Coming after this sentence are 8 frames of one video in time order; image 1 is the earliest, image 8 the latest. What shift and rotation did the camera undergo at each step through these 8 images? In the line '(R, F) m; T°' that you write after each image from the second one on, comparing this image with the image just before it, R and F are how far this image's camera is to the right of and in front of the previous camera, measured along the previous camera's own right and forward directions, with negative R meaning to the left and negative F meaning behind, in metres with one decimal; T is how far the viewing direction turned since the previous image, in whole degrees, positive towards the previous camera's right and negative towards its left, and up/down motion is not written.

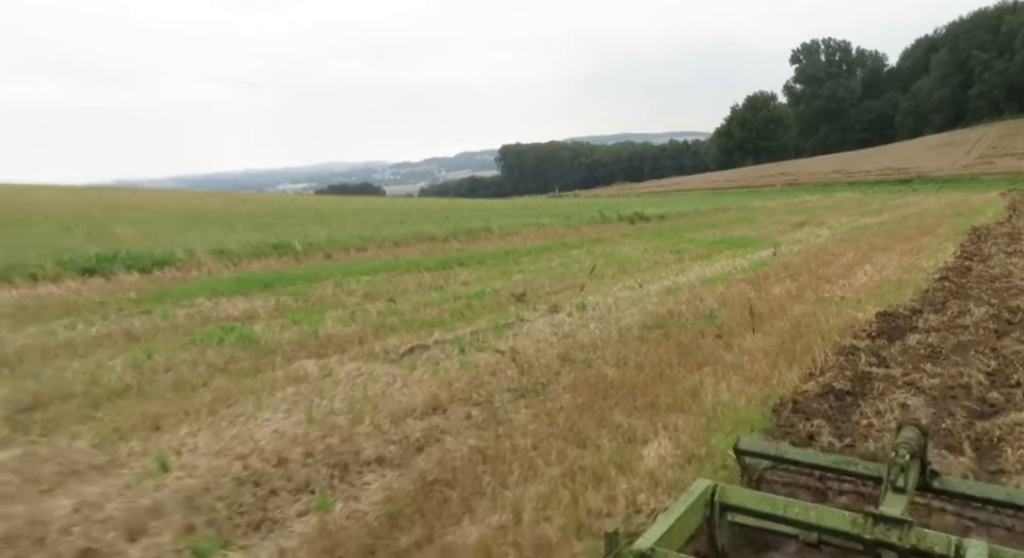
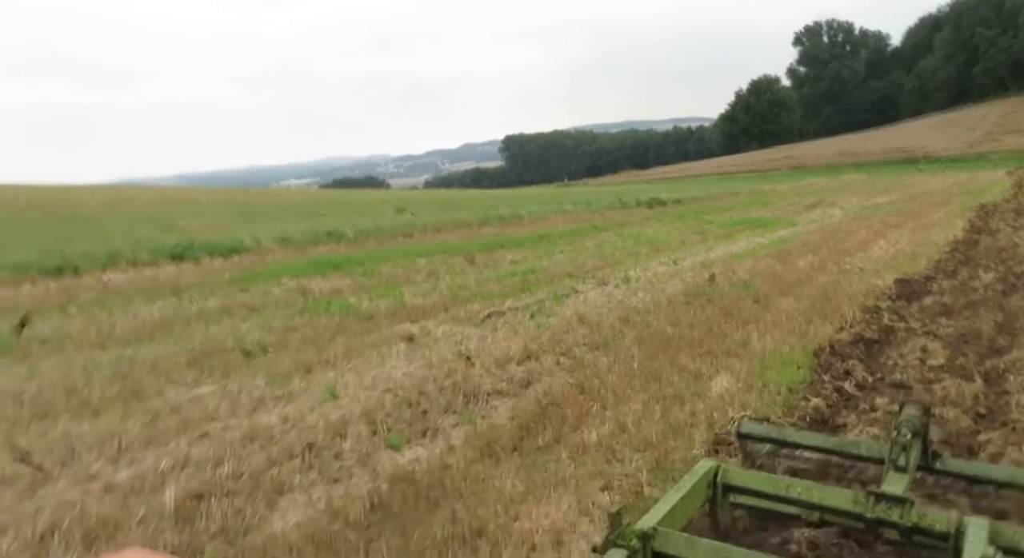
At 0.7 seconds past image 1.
(-0.9, -1.4) m; -1°
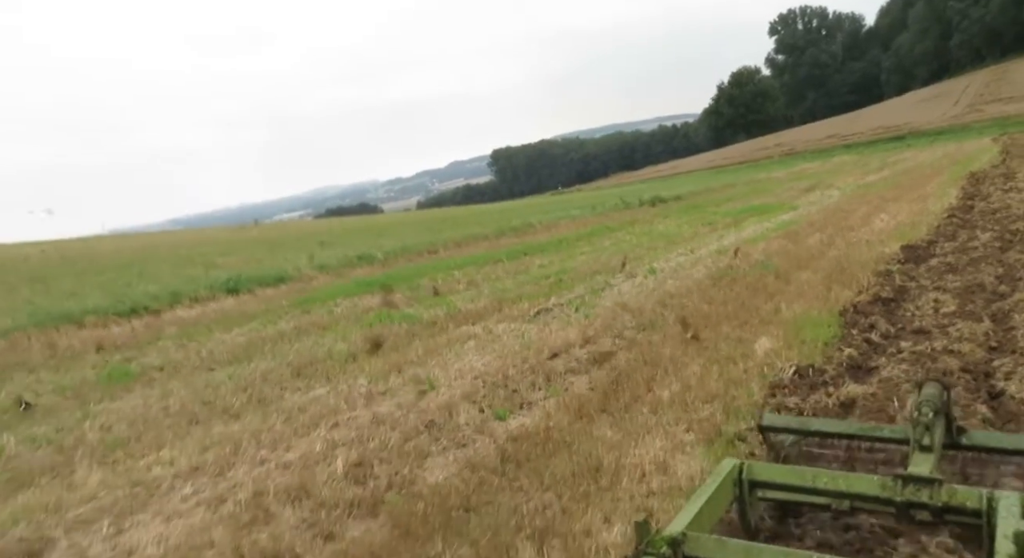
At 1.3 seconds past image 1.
(-0.8, -1.1) m; 0°
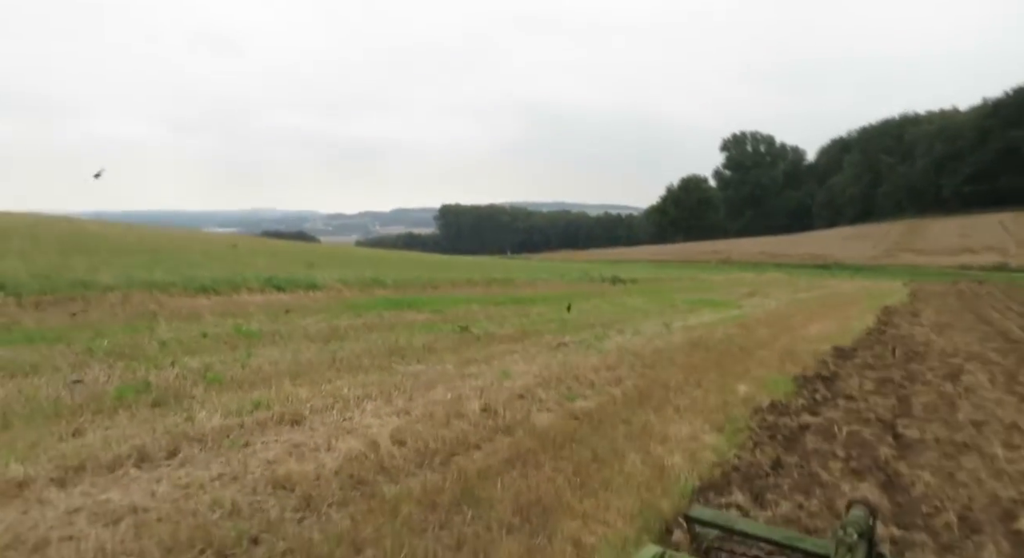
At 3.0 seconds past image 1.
(-2.1, -2.8) m; +5°
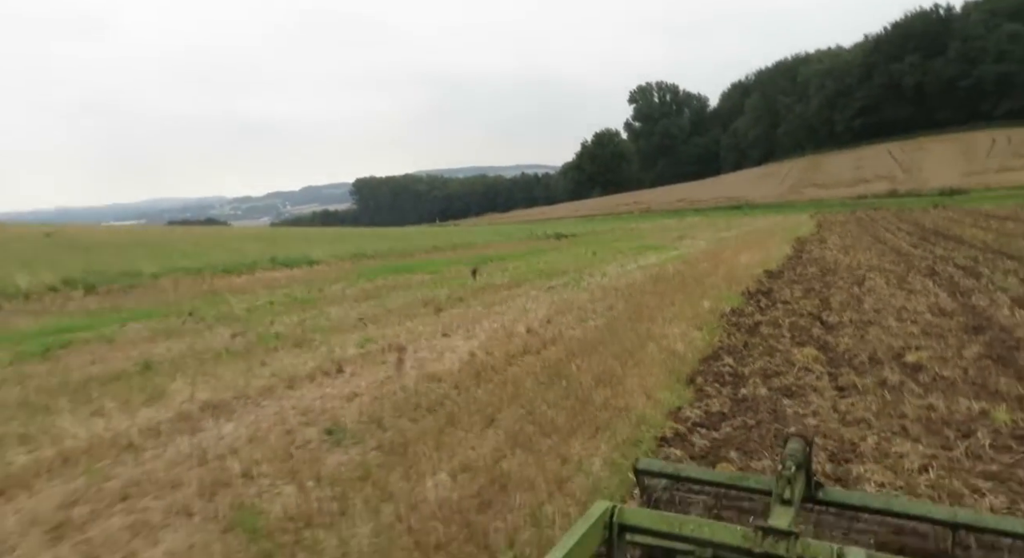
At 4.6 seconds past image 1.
(-1.7, -2.6) m; +6°
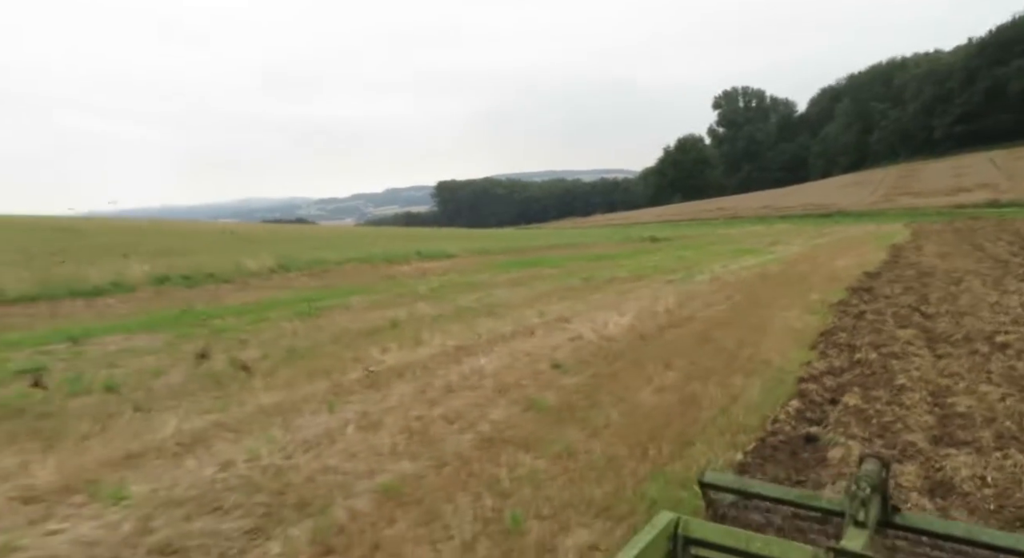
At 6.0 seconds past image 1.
(-1.3, -2.7) m; -6°
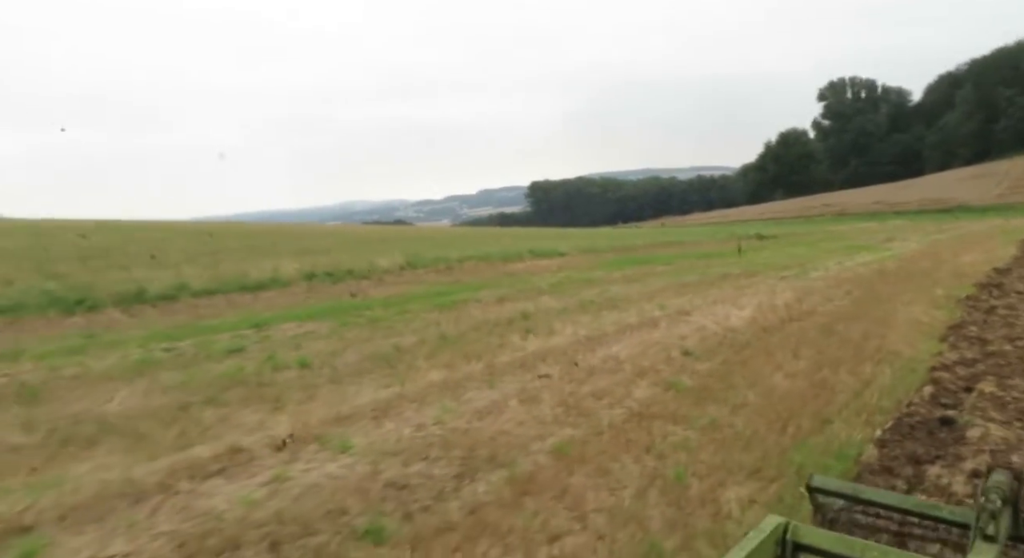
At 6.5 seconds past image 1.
(-0.5, -0.8) m; -8°
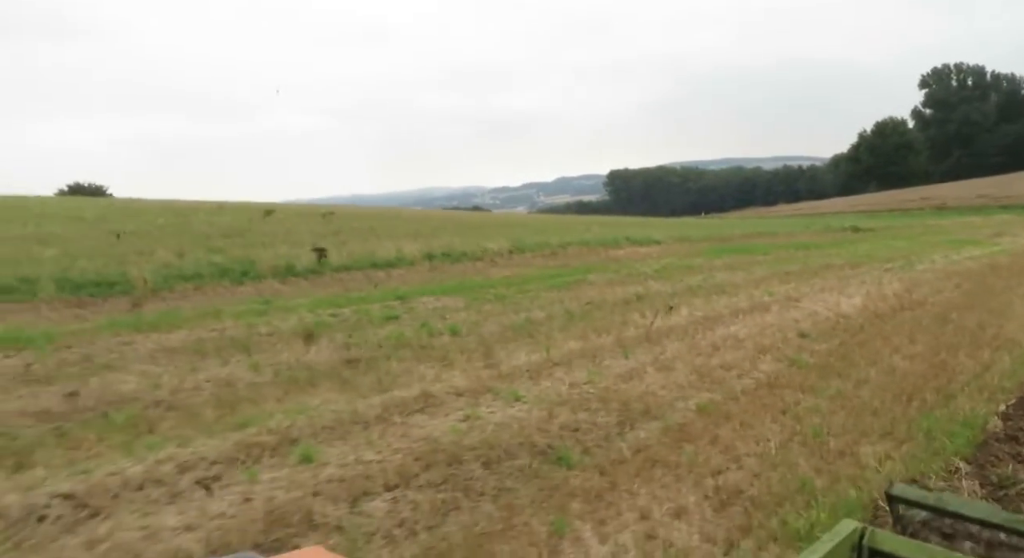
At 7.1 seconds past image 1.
(-0.8, -1.0) m; -6°
